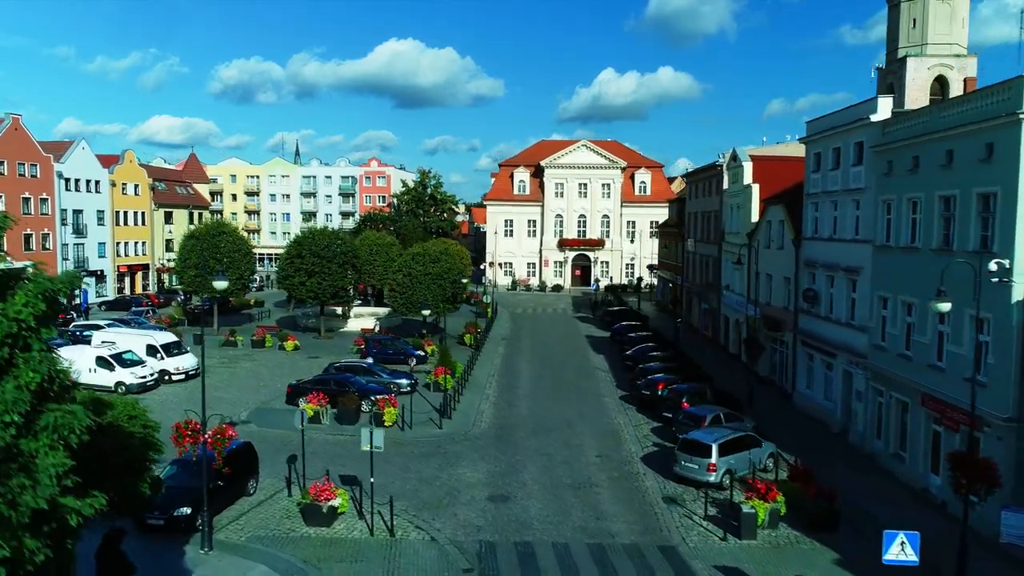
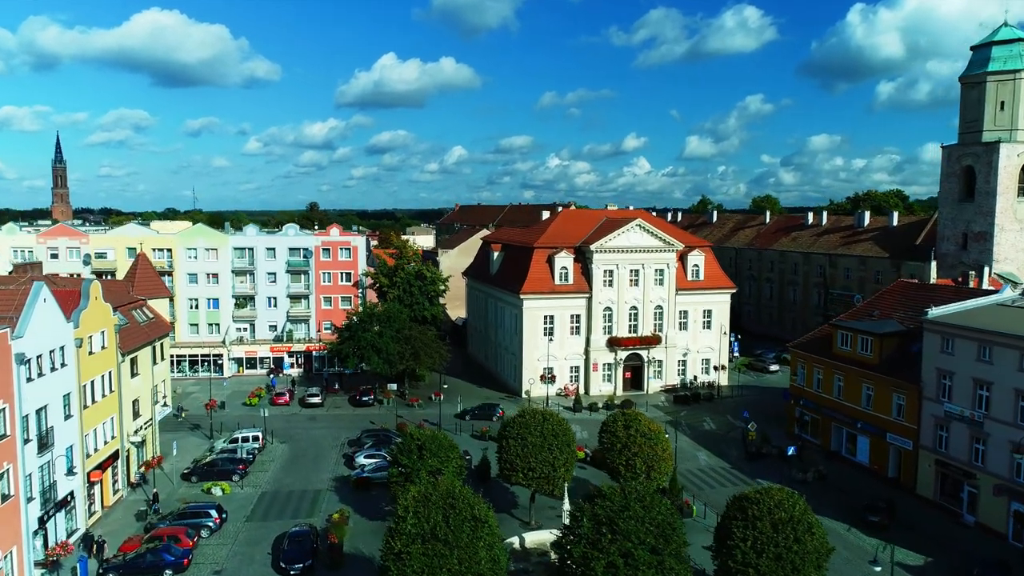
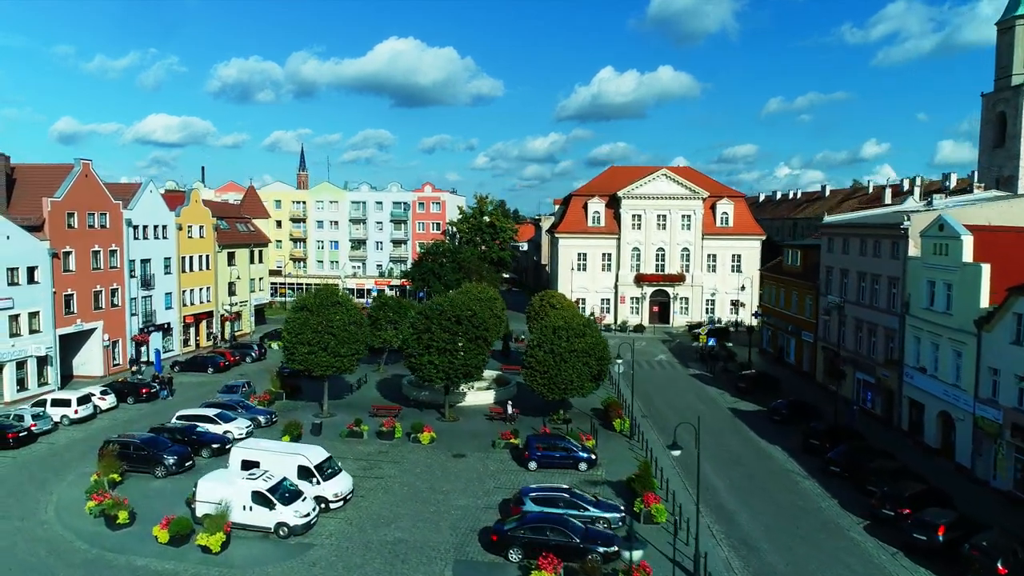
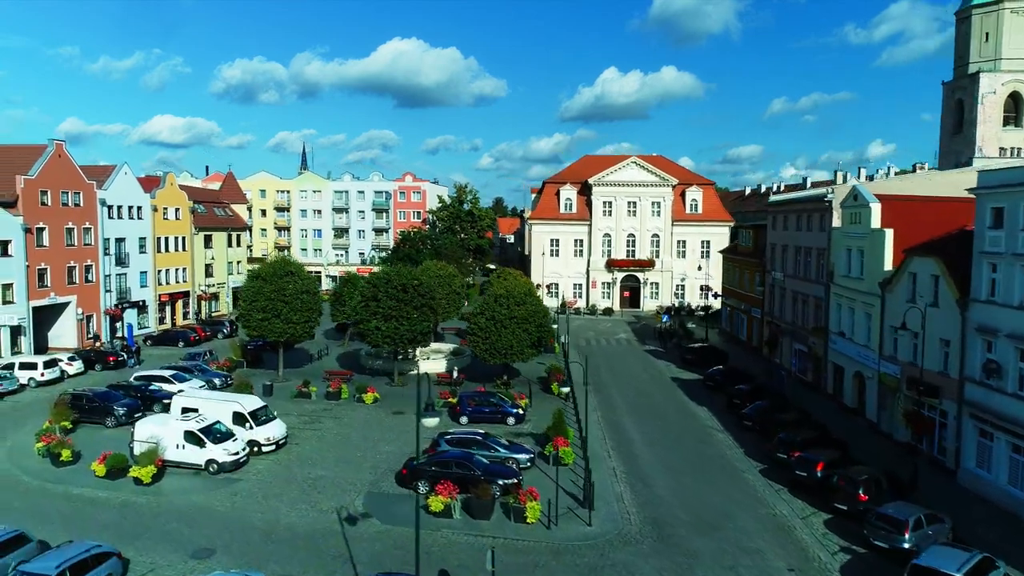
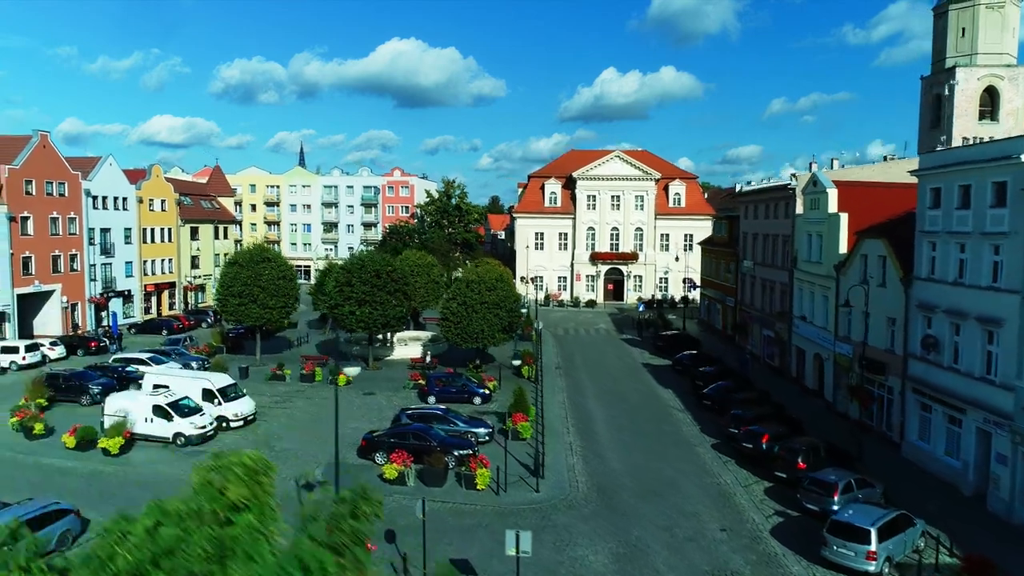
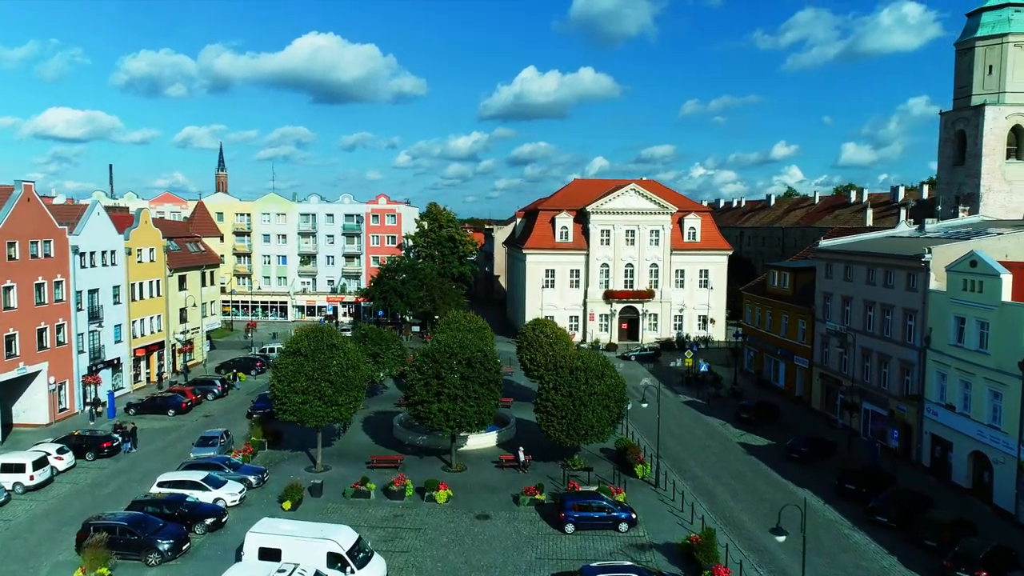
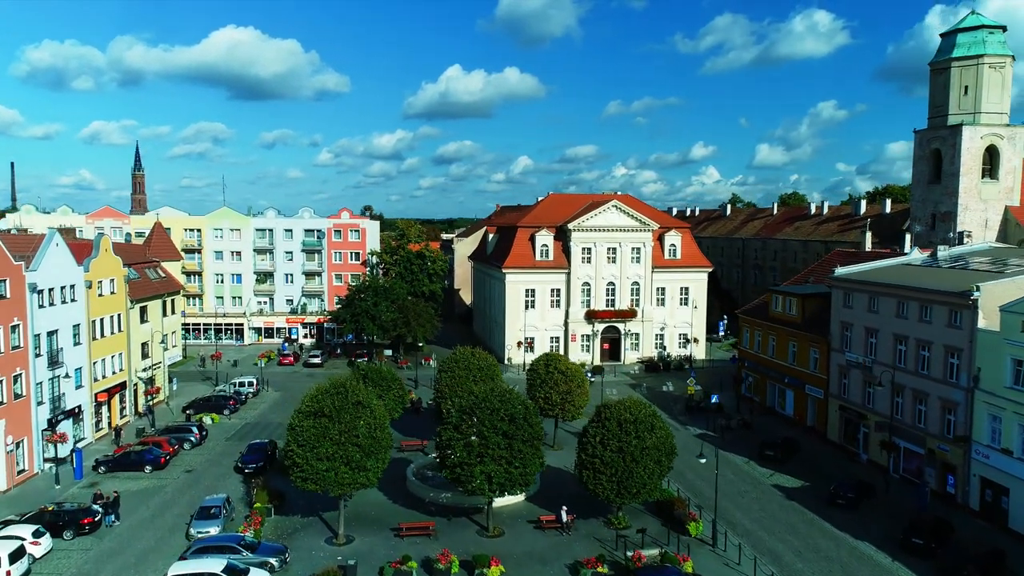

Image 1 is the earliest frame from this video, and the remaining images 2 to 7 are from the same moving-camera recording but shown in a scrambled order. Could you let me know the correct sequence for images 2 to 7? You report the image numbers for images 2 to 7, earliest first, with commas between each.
5, 4, 3, 6, 7, 2
